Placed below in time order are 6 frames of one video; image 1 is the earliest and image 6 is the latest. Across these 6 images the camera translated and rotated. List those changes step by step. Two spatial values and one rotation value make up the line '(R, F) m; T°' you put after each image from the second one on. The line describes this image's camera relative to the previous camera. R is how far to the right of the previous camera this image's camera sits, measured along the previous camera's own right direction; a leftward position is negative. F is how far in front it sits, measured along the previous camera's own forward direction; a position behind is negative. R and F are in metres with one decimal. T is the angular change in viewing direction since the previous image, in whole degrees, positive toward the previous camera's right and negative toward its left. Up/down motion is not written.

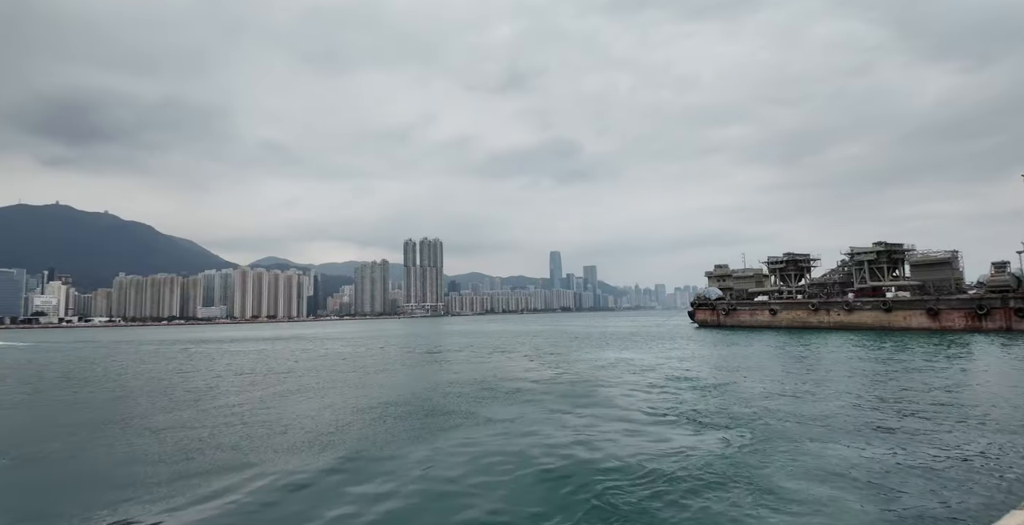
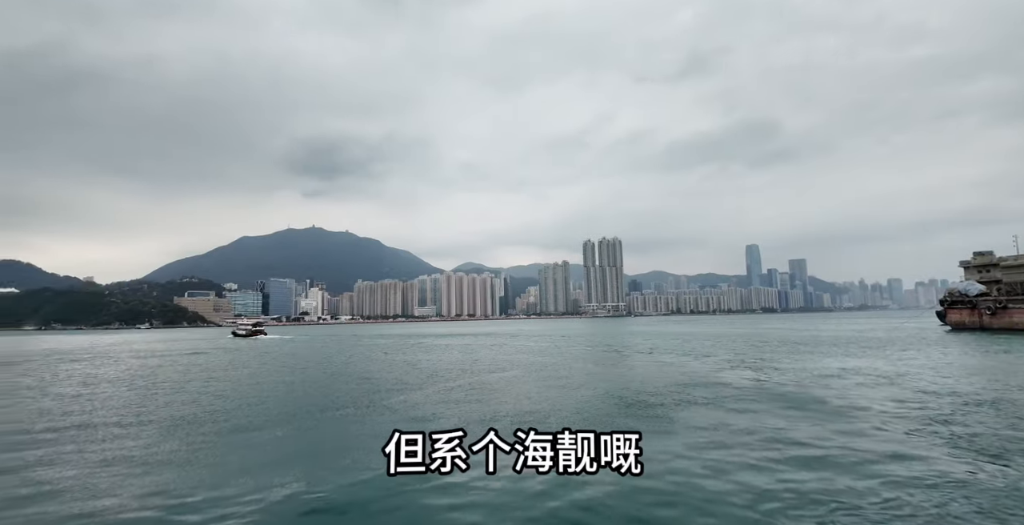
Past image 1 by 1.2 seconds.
(-0.5, +0.4) m; -20°
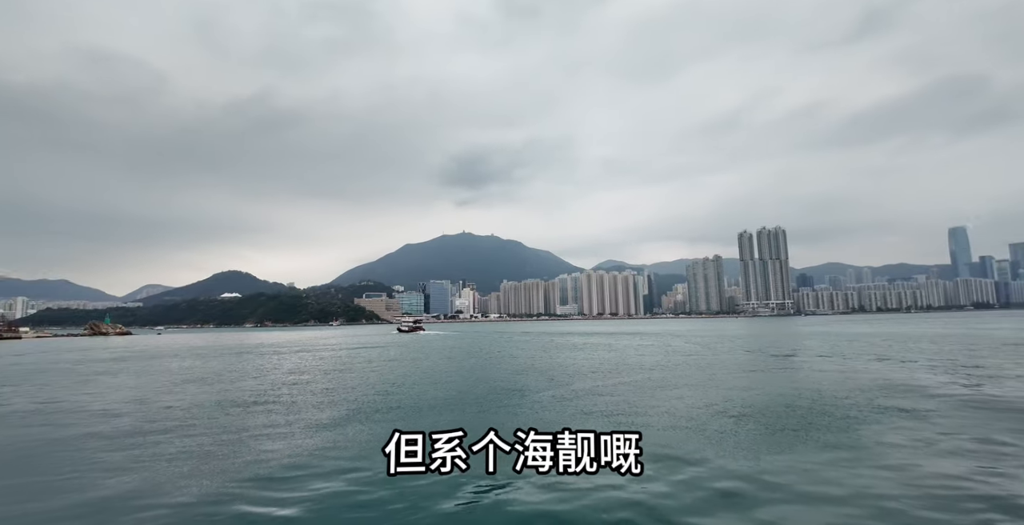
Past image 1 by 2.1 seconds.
(+0.4, -0.8) m; -16°
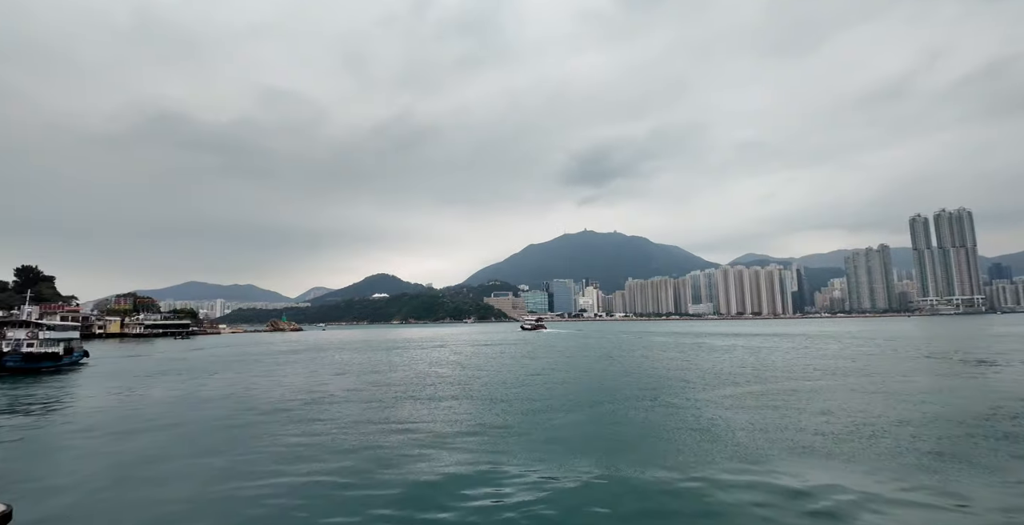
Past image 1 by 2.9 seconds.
(+0.3, -0.3) m; -14°
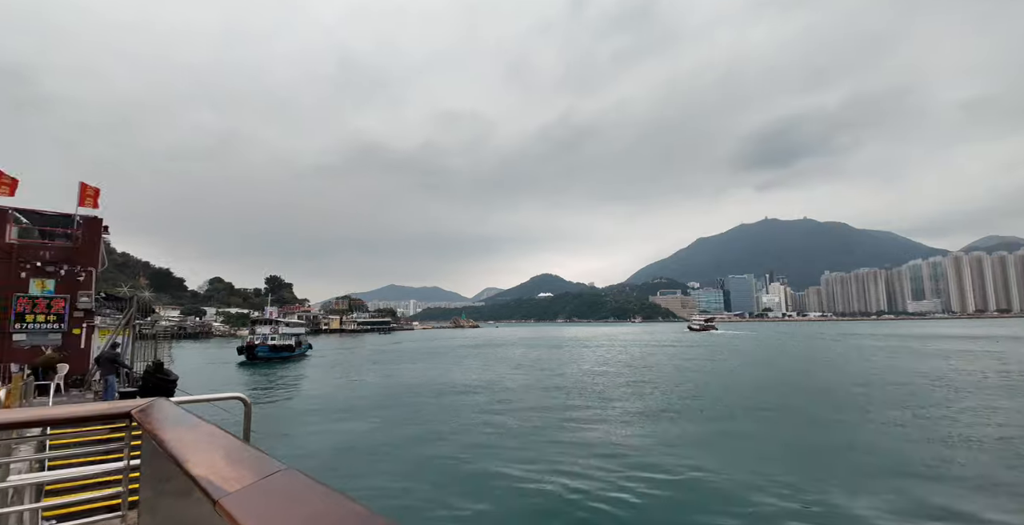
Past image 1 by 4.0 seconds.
(0.0, 0.0) m; -18°
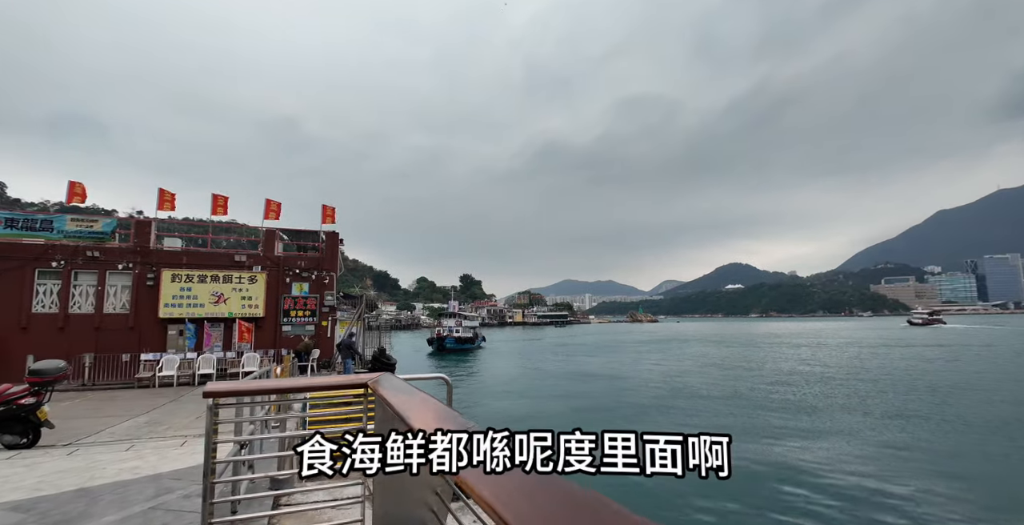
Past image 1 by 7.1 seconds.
(+0.1, -0.5) m; -20°
